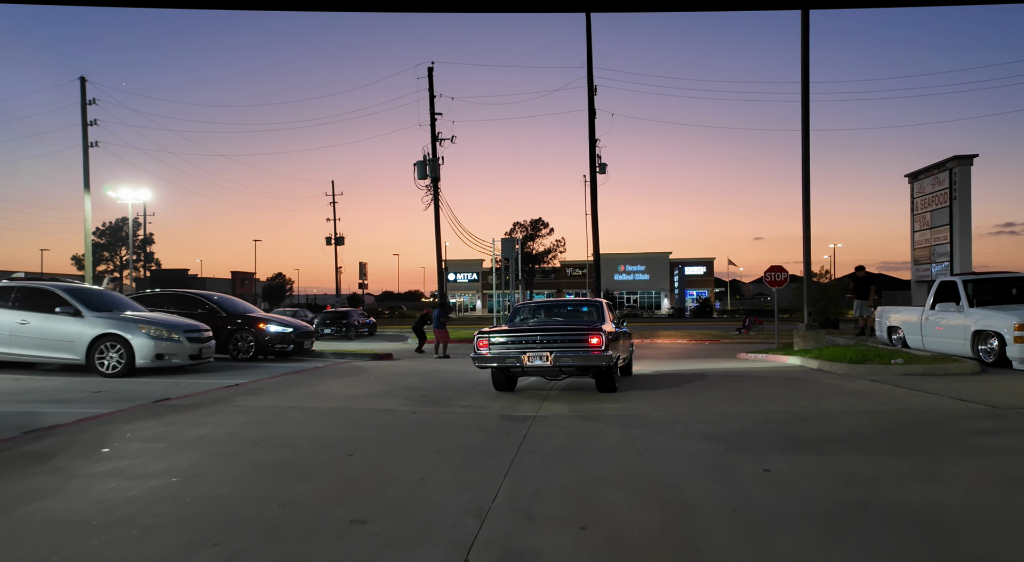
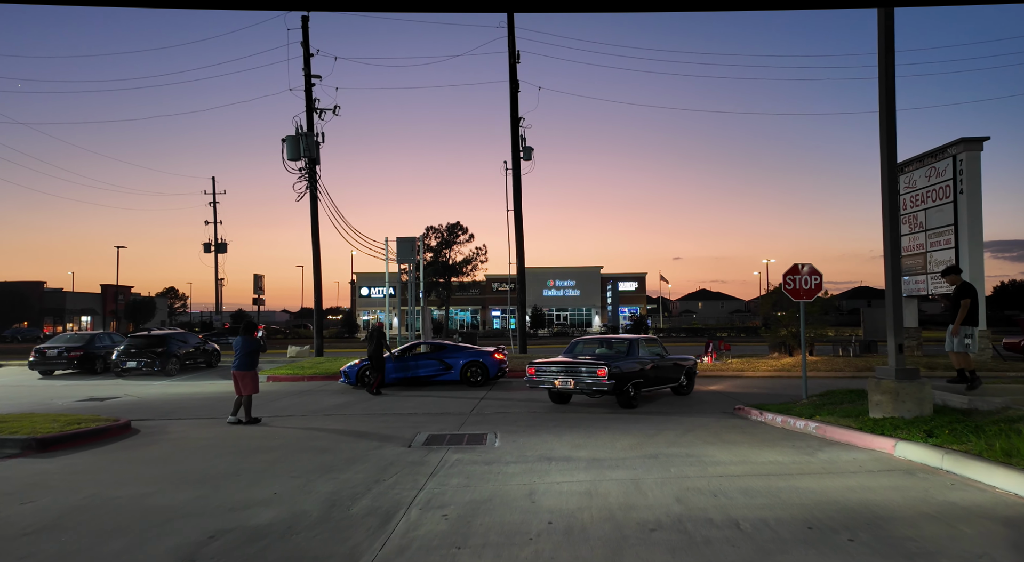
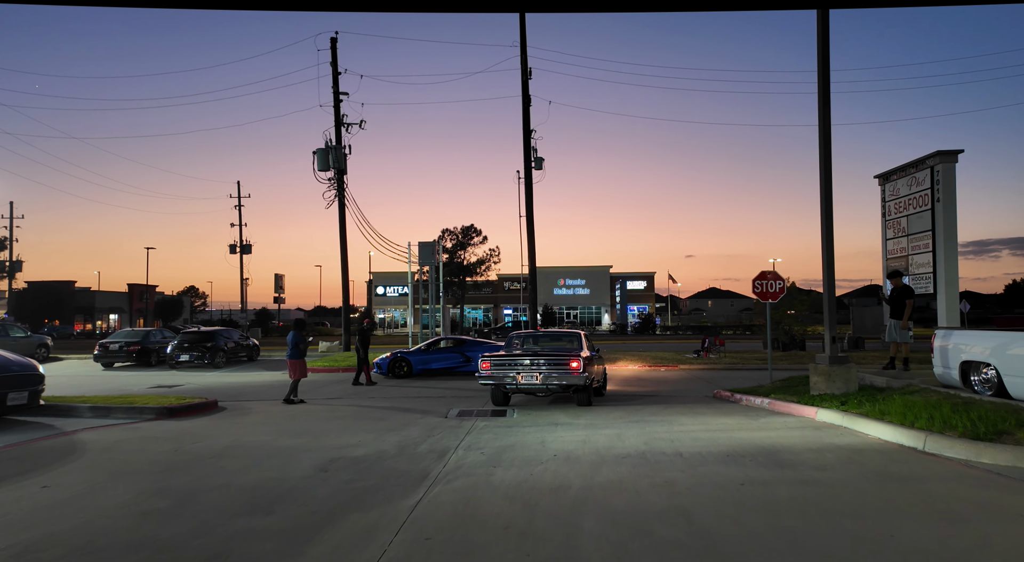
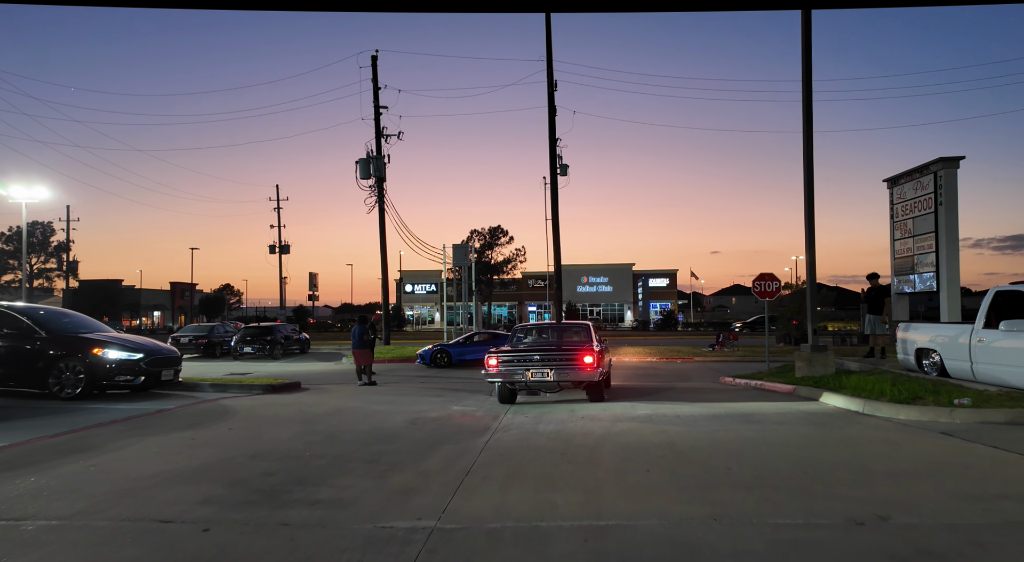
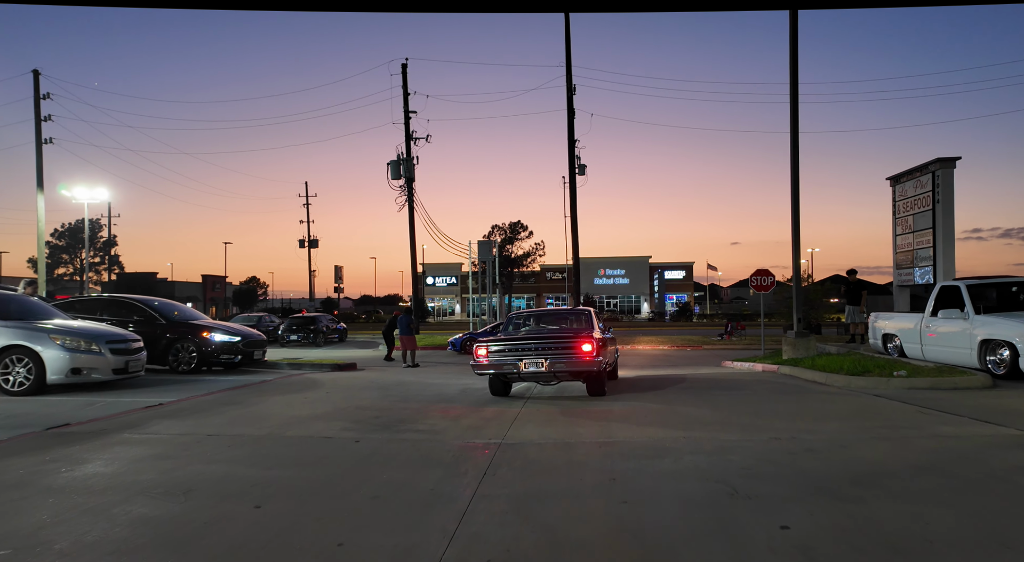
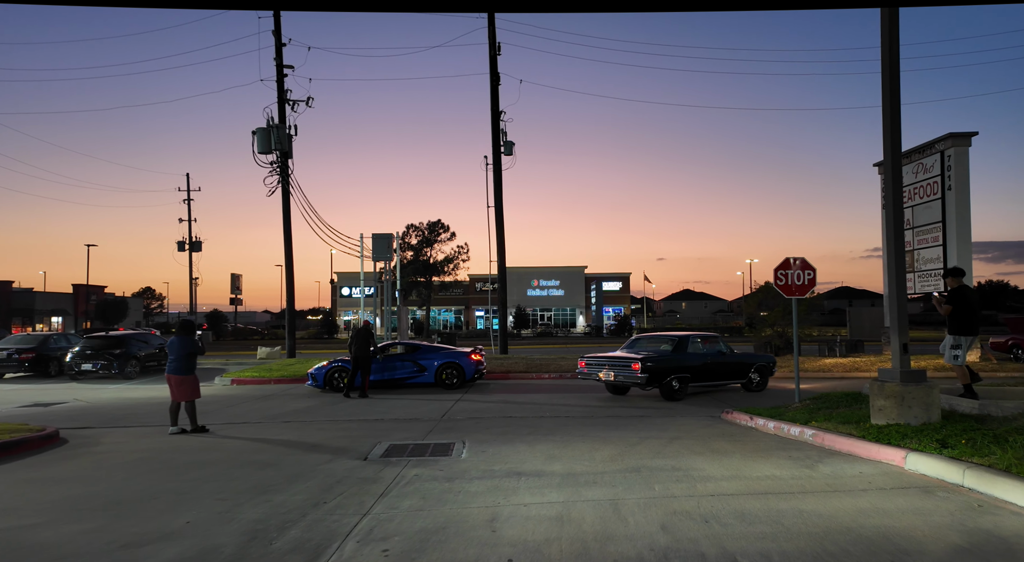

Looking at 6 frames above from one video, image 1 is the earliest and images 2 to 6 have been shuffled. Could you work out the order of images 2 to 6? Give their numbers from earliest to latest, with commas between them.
5, 4, 3, 2, 6
